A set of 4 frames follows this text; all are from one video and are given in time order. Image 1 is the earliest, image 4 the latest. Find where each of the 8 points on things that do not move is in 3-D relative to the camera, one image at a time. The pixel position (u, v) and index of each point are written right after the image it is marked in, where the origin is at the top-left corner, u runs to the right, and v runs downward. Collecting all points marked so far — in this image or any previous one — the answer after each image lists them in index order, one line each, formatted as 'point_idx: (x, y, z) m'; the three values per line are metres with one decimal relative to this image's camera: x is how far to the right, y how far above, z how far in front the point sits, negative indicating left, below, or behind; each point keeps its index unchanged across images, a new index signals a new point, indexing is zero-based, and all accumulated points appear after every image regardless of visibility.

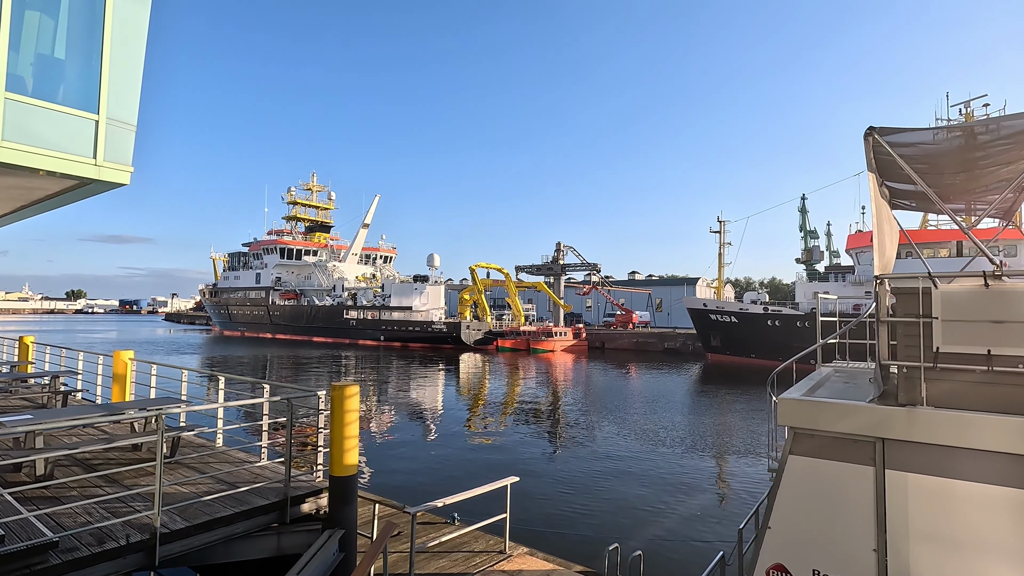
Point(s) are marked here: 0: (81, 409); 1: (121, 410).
0: (-2.6, -0.7, +3.0) m
1: (-2.4, -0.7, +3.0) m
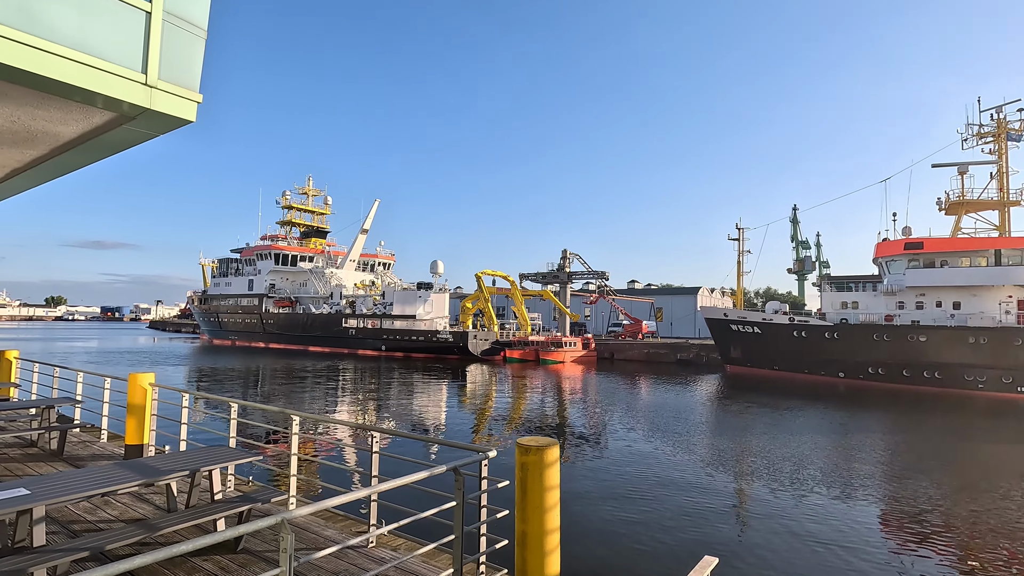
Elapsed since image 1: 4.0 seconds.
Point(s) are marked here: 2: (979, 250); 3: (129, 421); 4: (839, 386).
0: (-1.6, -0.7, +2.0) m
1: (-1.4, -0.7, +2.0) m
2: (+15.1, +1.2, +16.0) m
3: (-2.5, -0.9, +3.2) m
4: (+11.0, -3.3, +16.7) m
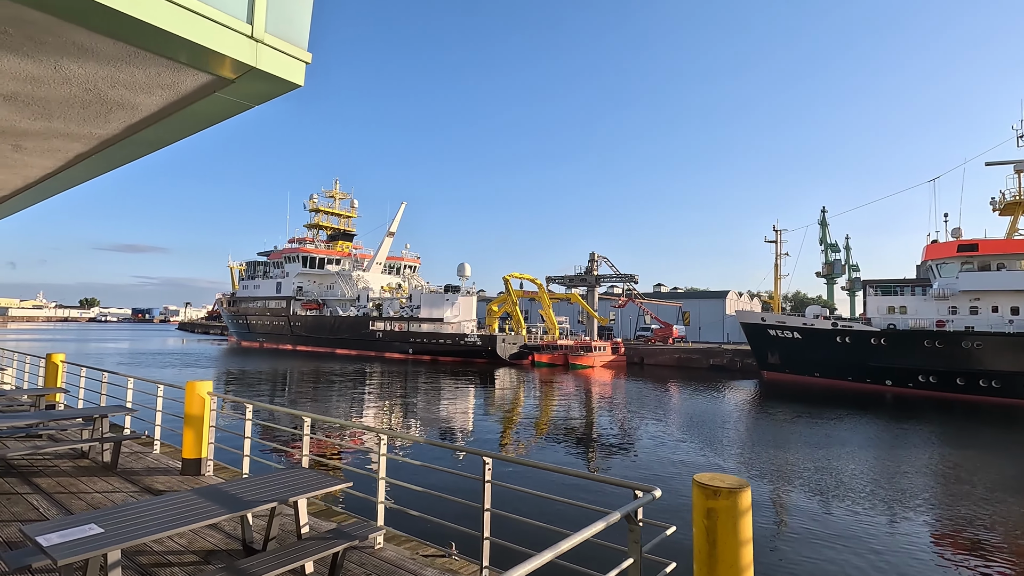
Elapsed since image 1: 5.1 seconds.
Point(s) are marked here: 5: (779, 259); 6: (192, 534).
0: (-1.1, -0.7, +1.7) m
1: (-0.9, -0.7, +1.7) m
2: (+16.1, +1.1, +15.1) m
3: (-2.0, -0.9, +3.0) m
4: (+12.0, -3.4, +15.9) m
5: (+10.6, +1.1, +19.8) m
6: (-1.4, -1.1, +2.1) m
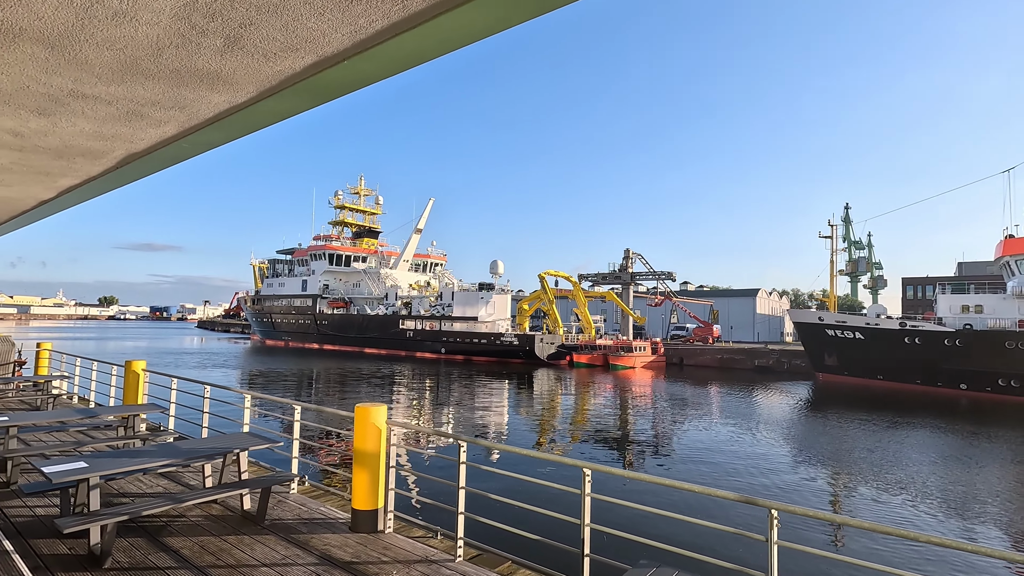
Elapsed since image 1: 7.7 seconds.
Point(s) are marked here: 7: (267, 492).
0: (+0.1, -0.7, +0.9) m
1: (+0.3, -0.7, +1.0) m
2: (+17.5, +1.2, +14.0) m
3: (-0.7, -0.8, +2.2) m
4: (+13.5, -3.4, +14.9) m
5: (+12.2, +1.2, +18.8) m
6: (-0.1, -1.0, +1.4) m
7: (-1.1, -0.9, +2.3) m
